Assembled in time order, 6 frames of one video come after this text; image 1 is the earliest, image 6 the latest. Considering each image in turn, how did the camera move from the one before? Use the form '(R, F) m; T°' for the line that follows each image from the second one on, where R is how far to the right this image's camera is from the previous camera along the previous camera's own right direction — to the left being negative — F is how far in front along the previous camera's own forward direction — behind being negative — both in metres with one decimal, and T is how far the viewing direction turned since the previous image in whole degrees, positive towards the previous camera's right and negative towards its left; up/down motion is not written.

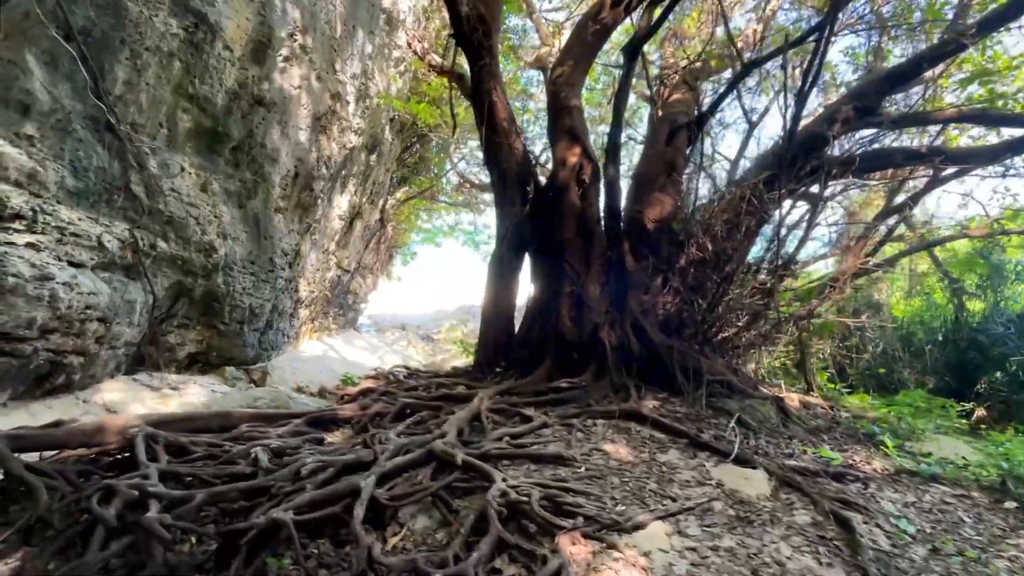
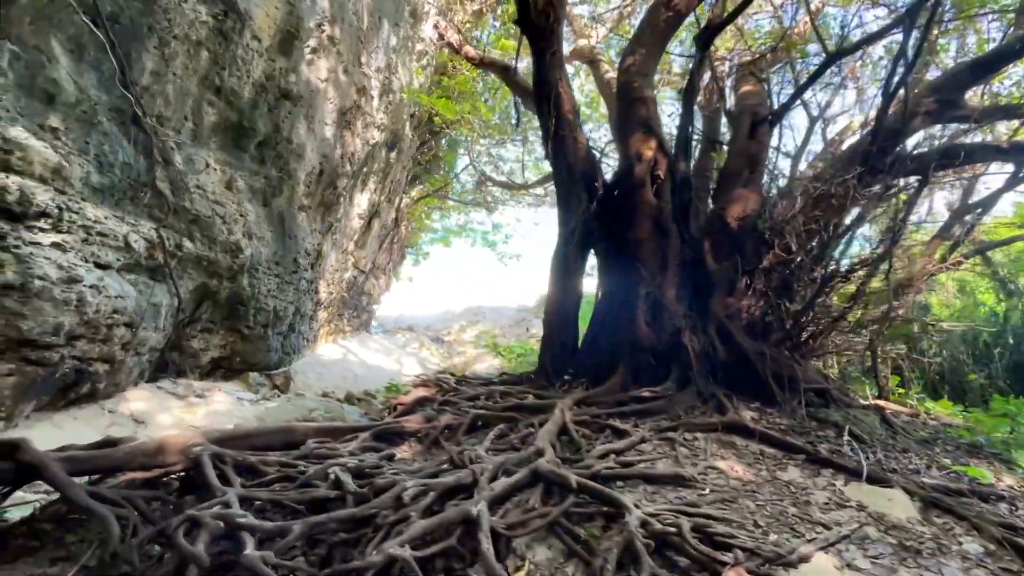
(-0.6, +0.3) m; +1°
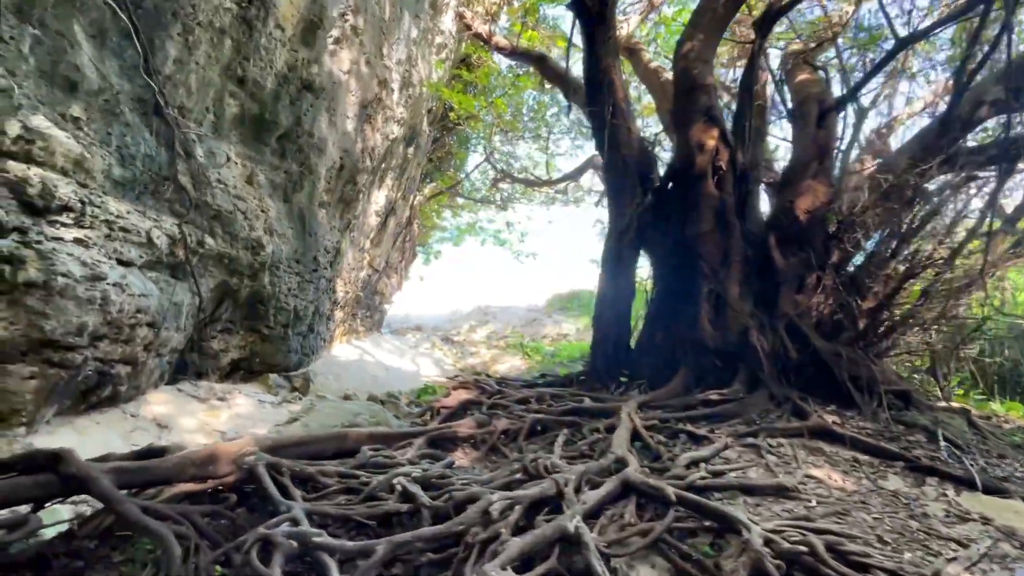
(-0.4, +0.2) m; 0°
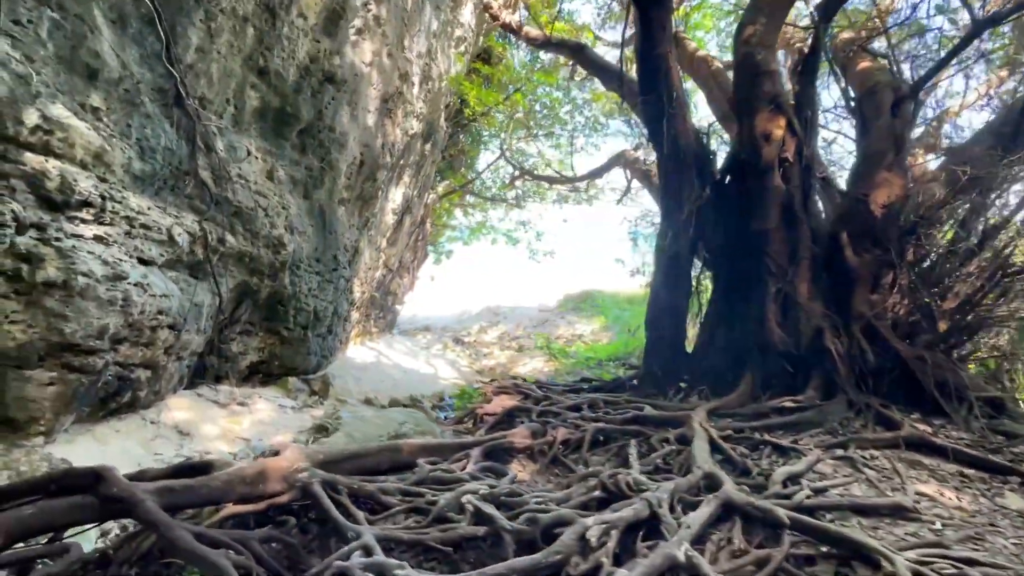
(-0.4, +0.2) m; 0°
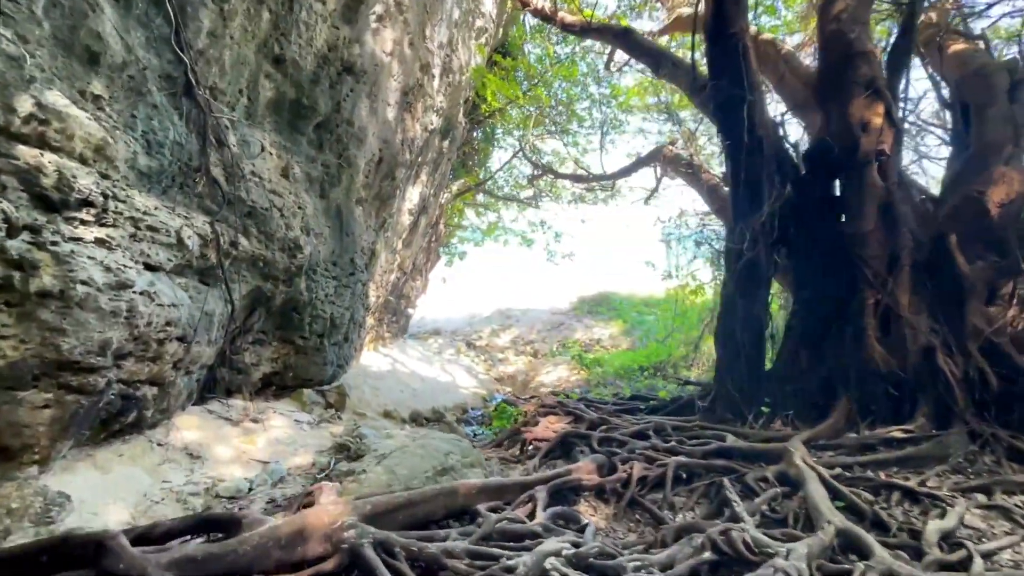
(-0.3, +0.4) m; 0°
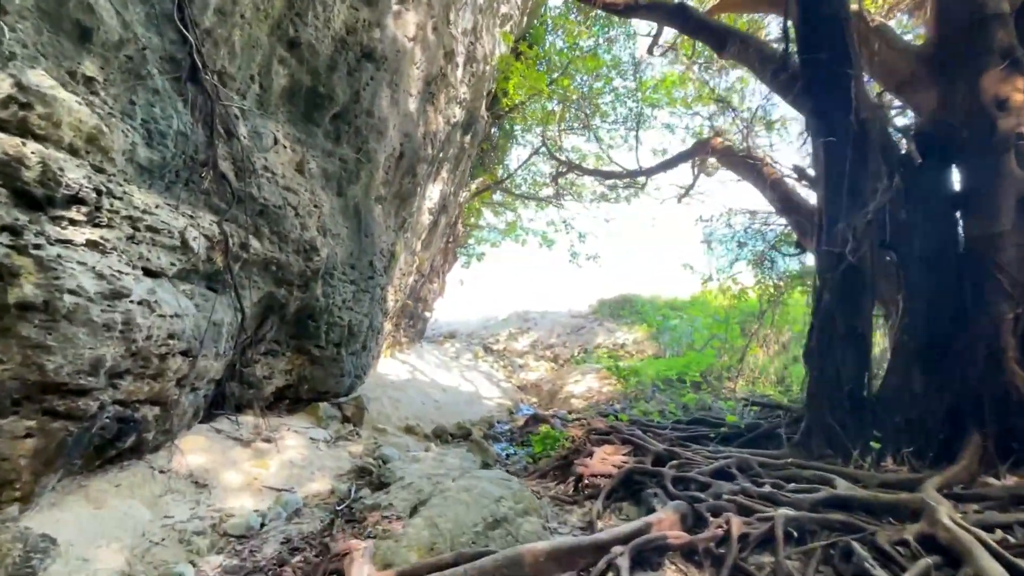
(-0.3, +0.5) m; -1°
